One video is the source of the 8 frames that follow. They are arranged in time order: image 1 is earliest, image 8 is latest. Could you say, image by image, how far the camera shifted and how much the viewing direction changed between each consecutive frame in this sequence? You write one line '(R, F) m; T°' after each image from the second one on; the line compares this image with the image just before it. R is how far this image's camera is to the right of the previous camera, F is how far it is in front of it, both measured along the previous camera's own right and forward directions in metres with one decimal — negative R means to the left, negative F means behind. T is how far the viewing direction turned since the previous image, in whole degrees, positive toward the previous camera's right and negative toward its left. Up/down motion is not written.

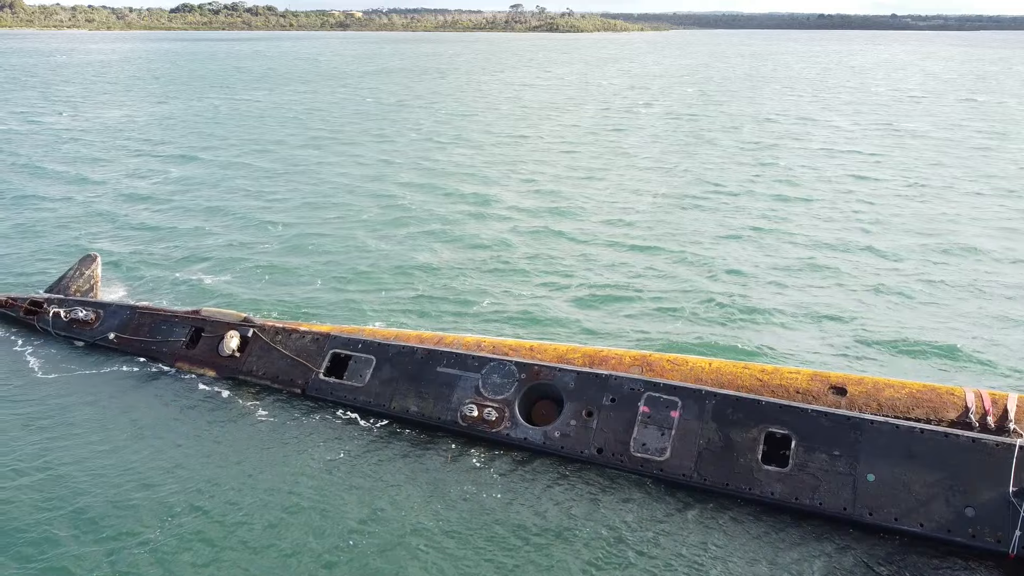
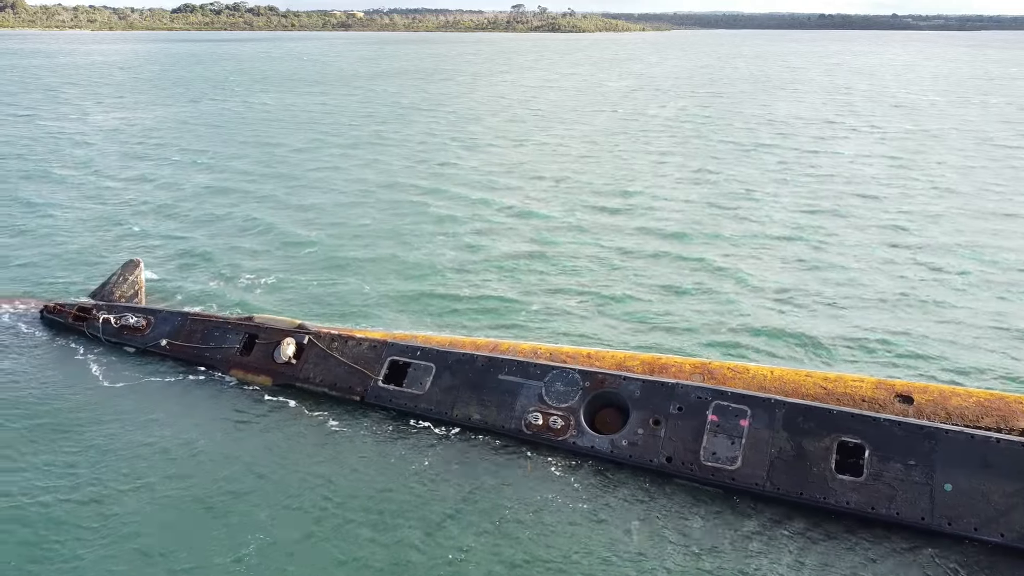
(-1.1, 0.0) m; 0°
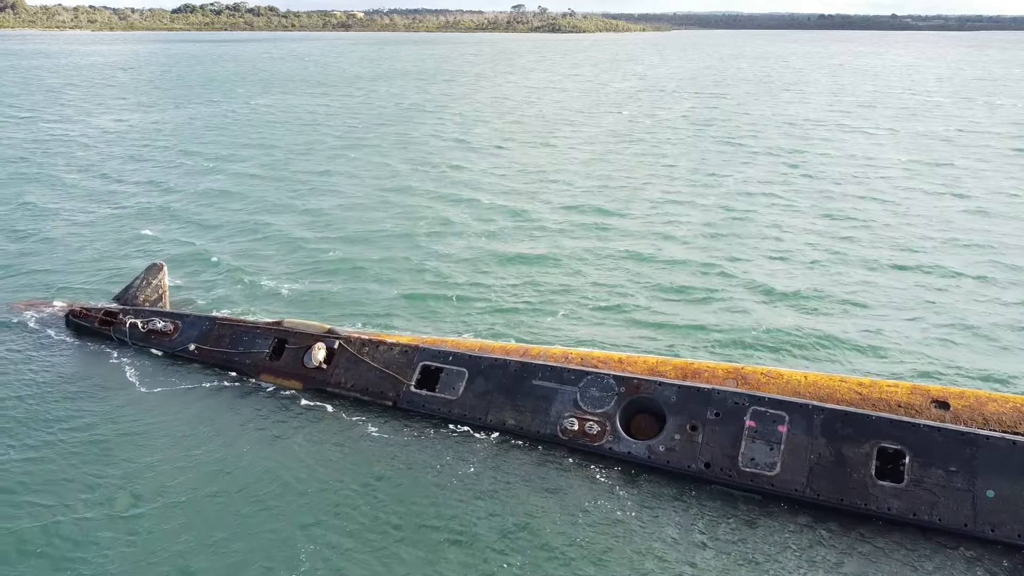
(-0.6, 0.0) m; 0°
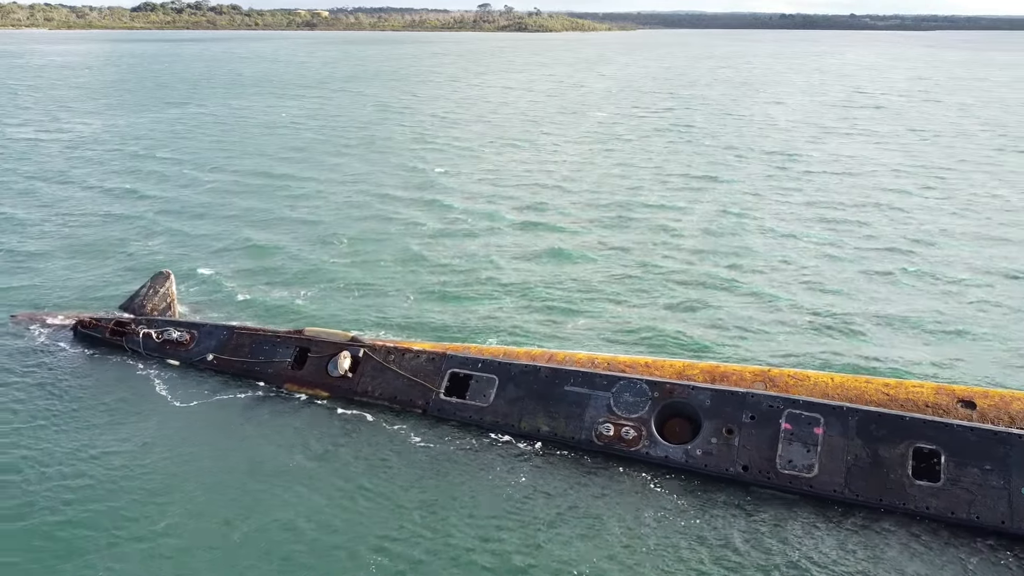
(-1.2, 0.0) m; +2°
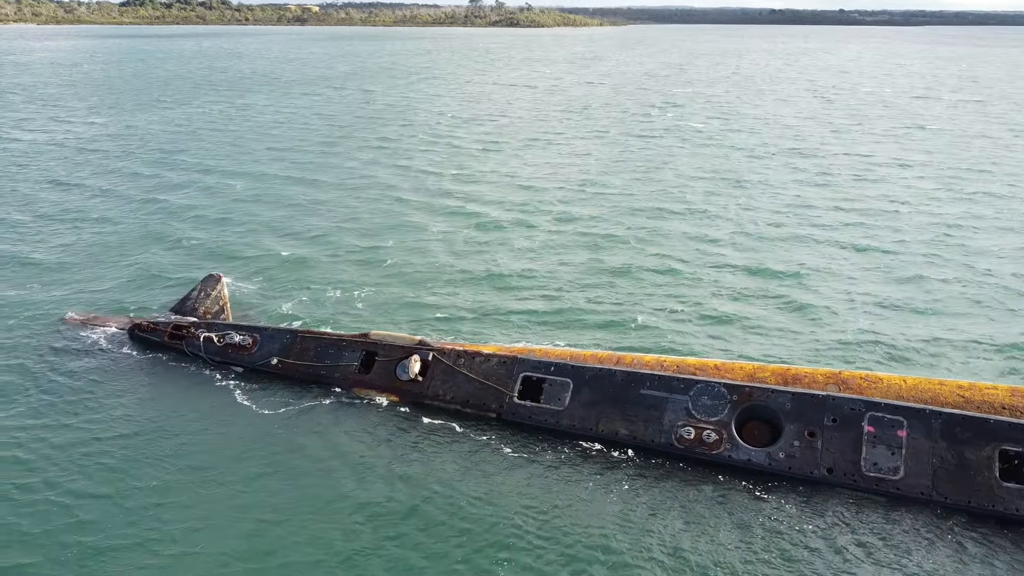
(-1.6, -0.1) m; +1°
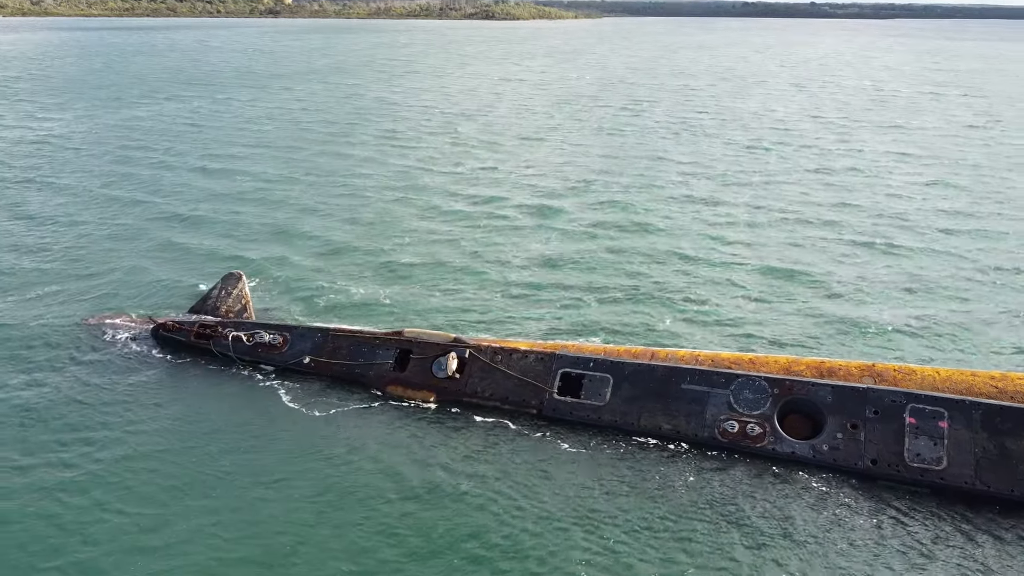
(-1.2, 0.0) m; +2°
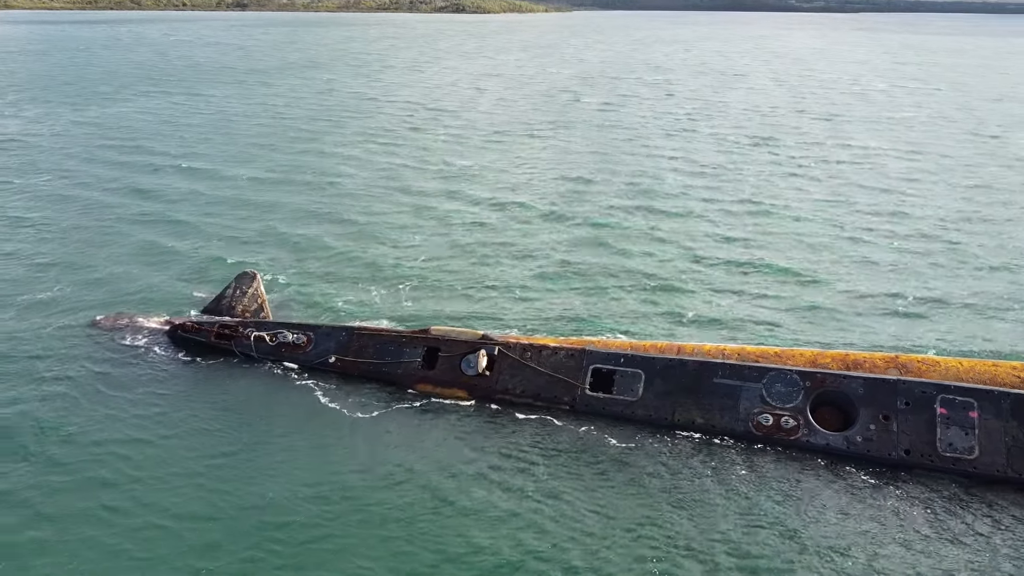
(-1.2, 0.0) m; +2°
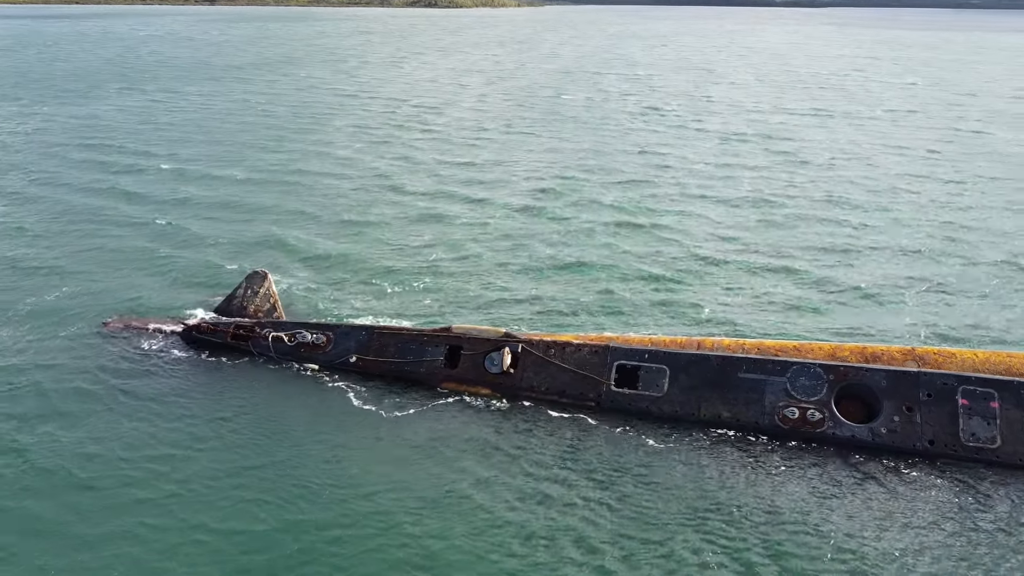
(-1.0, -0.1) m; +2°
